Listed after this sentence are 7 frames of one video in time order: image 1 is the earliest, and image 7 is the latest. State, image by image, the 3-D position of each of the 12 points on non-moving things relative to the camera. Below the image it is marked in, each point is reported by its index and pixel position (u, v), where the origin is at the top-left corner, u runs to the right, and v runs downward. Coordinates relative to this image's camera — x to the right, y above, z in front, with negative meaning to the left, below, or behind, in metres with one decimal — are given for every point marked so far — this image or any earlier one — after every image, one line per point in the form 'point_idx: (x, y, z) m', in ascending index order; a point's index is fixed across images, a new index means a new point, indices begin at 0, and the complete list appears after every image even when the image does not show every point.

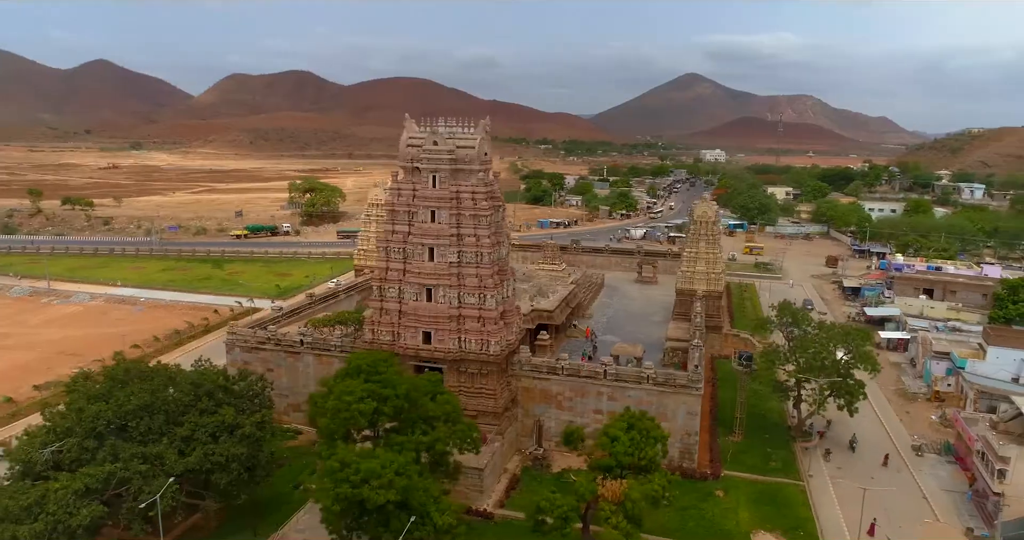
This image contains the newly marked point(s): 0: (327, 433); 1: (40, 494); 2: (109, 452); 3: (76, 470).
0: (-4.1, -3.7, +16.1) m
1: (-11.2, -5.3, +17.1) m
2: (-10.2, -4.6, +18.3) m
3: (-10.9, -5.0, +18.1) m
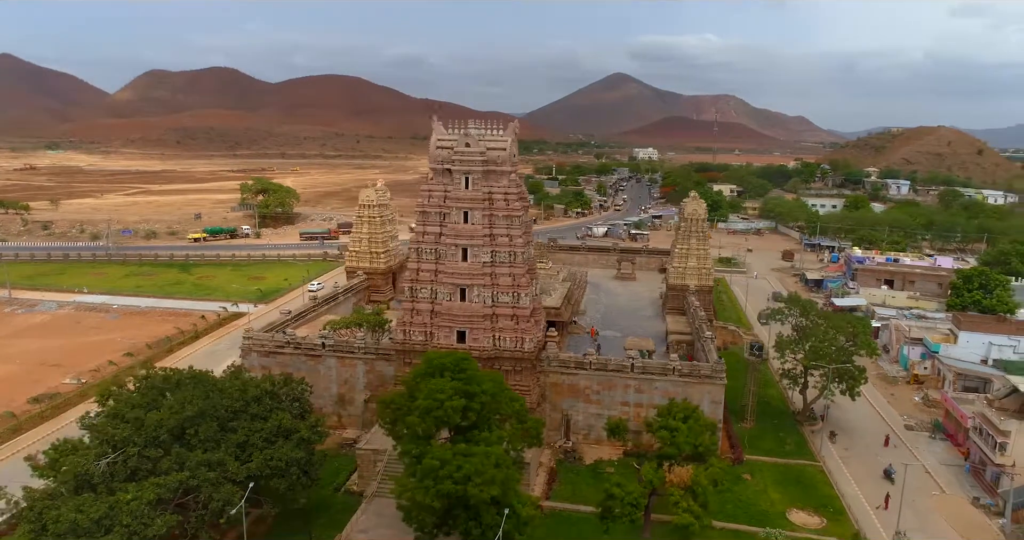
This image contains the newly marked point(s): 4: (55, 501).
0: (-2.2, -3.7, +16.4) m
1: (-9.3, -5.5, +16.7) m
2: (-8.4, -4.8, +18.0) m
3: (-9.1, -5.2, +17.7) m
4: (-10.9, -5.5, +17.1) m
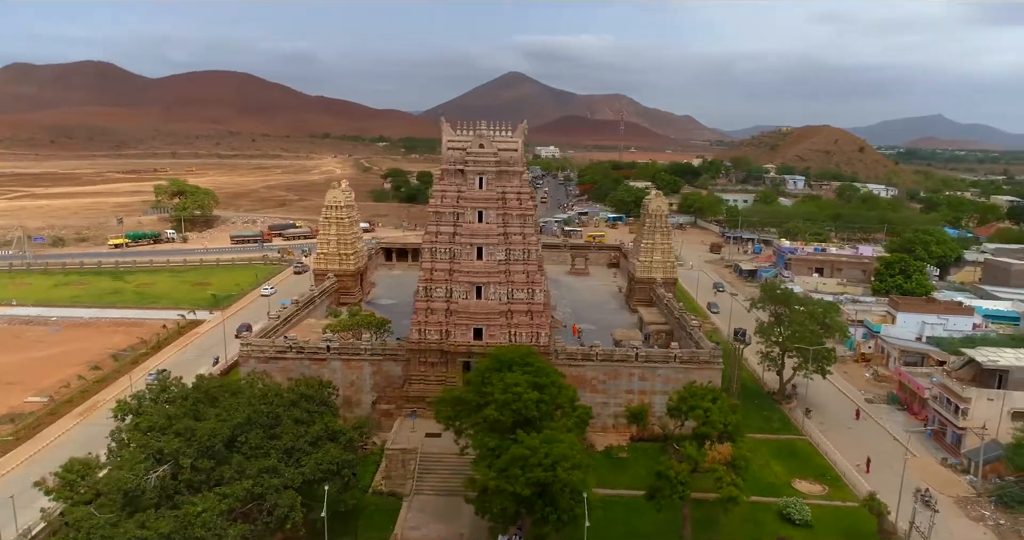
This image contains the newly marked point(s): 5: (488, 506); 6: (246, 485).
0: (-0.4, -3.6, +17.0) m
1: (-7.5, -5.6, +16.3) m
2: (-6.8, -4.9, +17.7) m
3: (-7.5, -5.3, +17.3) m
4: (-9.1, -5.7, +16.4) m
5: (-0.5, -5.6, +17.1) m
6: (-6.3, -5.1, +17.3) m
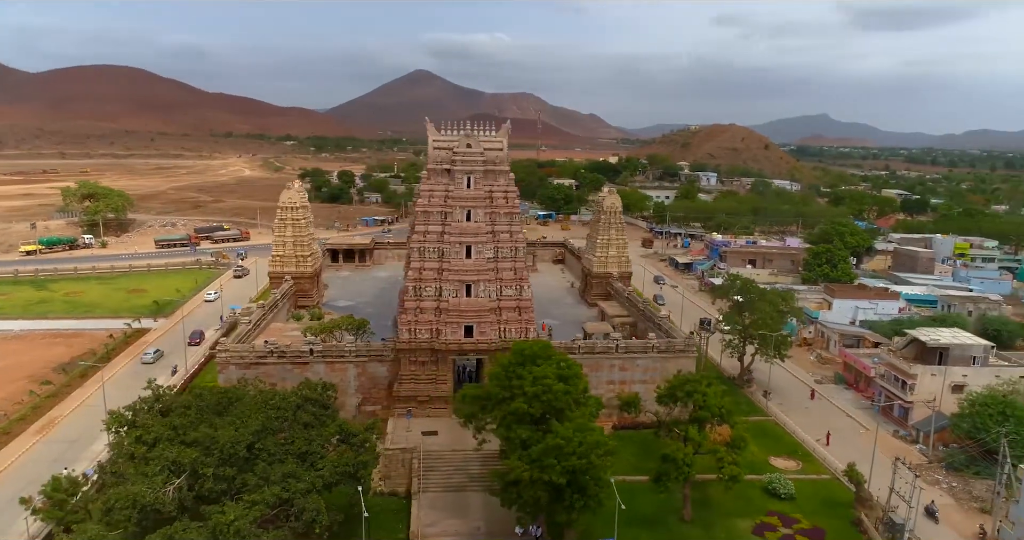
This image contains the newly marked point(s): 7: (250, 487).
0: (+0.2, -3.6, +17.4) m
1: (-6.6, -5.7, +15.9) m
2: (-6.2, -5.0, +17.4) m
3: (-6.7, -5.4, +16.9) m
4: (-8.2, -5.8, +15.8) m
5: (+0.2, -5.6, +17.6) m
6: (-5.6, -5.2, +17.0) m
7: (-6.2, -5.2, +17.1) m
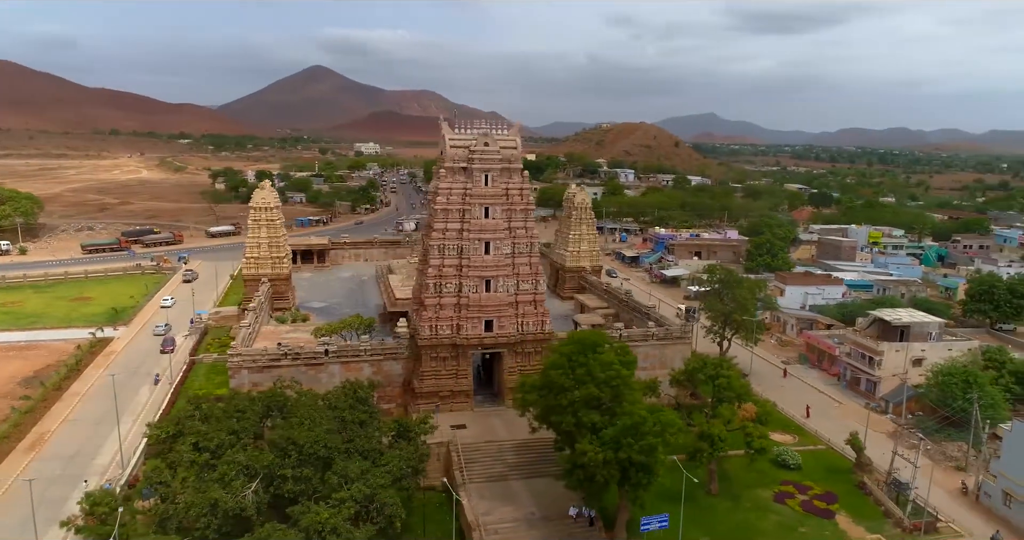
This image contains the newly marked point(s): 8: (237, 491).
0: (+2.0, -3.4, +18.3) m
1: (-4.6, -5.7, +15.9) m
2: (-4.3, -5.0, +17.4) m
3: (-4.8, -5.4, +16.9) m
4: (-6.1, -5.9, +15.6) m
5: (+2.0, -5.4, +18.5) m
6: (-3.7, -5.2, +17.1) m
7: (-4.3, -5.2, +17.2) m
8: (-6.3, -5.1, +16.4) m
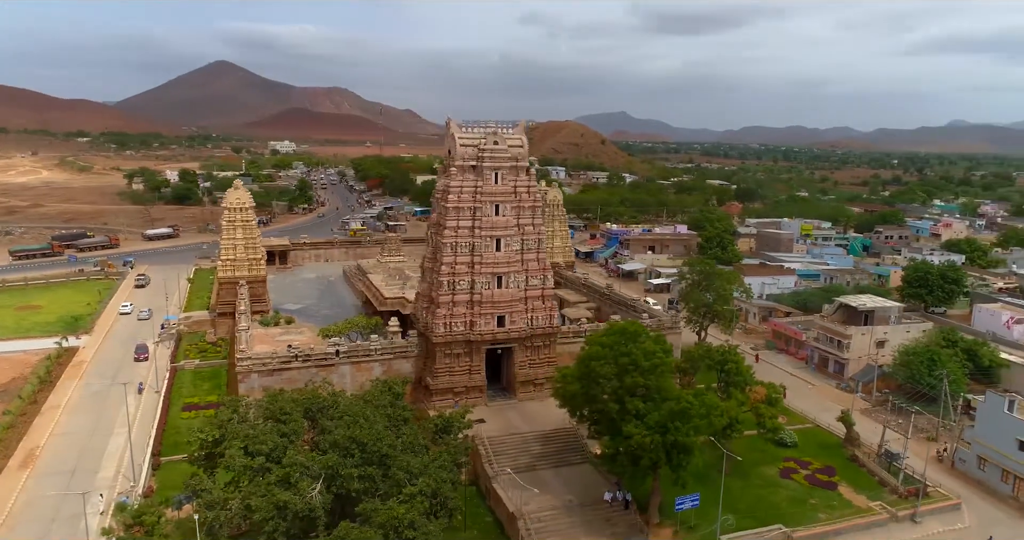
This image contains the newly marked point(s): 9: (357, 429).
0: (+3.3, -3.2, +19.2) m
1: (-2.9, -5.7, +16.0) m
2: (-2.8, -4.9, +17.5) m
3: (-3.2, -5.4, +17.0) m
4: (-4.4, -5.9, +15.6) m
5: (+3.3, -5.2, +19.3) m
6: (-2.2, -5.1, +17.4) m
7: (-2.8, -5.1, +17.3) m
8: (-4.7, -5.1, +16.4) m
9: (-4.0, -4.0, +18.0) m
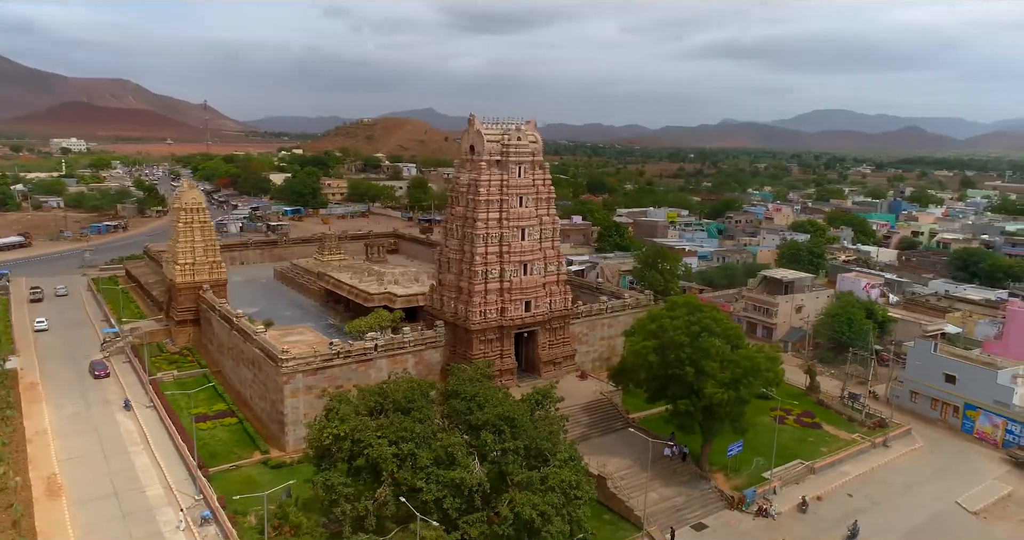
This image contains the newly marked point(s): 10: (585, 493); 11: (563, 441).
0: (+6.1, -2.6, +22.1) m
1: (+1.0, -5.3, +17.5) m
2: (+0.7, -4.6, +19.0) m
3: (+0.4, -5.0, +18.3) m
4: (-0.3, -5.6, +16.7) m
5: (+6.1, -4.5, +22.3) m
6: (+1.3, -4.7, +19.0) m
7: (+0.8, -4.7, +18.8) m
8: (-0.8, -4.8, +17.4) m
9: (-0.7, -3.7, +19.1) m
10: (+1.8, -5.5, +17.9) m
11: (+1.3, -4.7, +19.6) m
